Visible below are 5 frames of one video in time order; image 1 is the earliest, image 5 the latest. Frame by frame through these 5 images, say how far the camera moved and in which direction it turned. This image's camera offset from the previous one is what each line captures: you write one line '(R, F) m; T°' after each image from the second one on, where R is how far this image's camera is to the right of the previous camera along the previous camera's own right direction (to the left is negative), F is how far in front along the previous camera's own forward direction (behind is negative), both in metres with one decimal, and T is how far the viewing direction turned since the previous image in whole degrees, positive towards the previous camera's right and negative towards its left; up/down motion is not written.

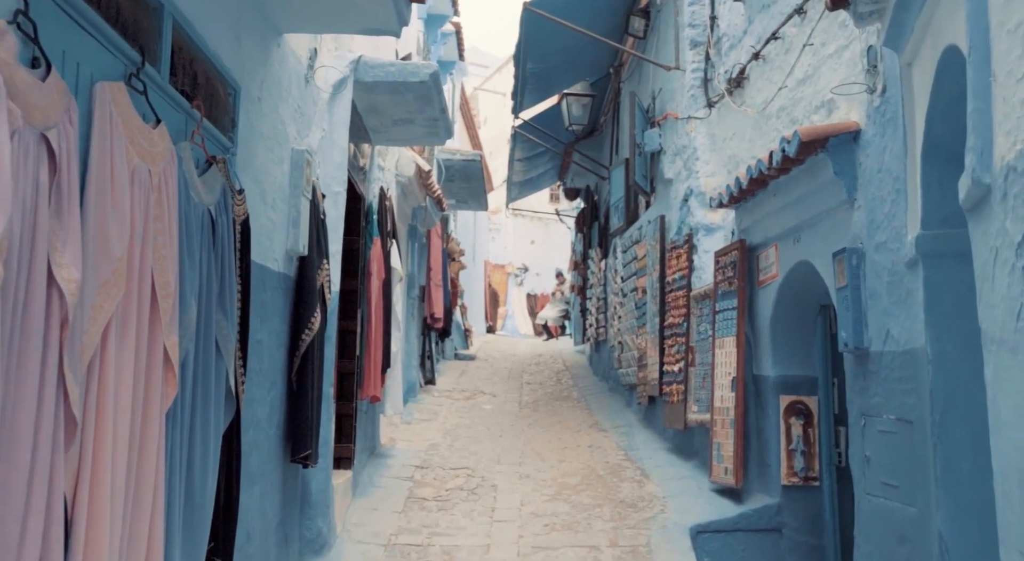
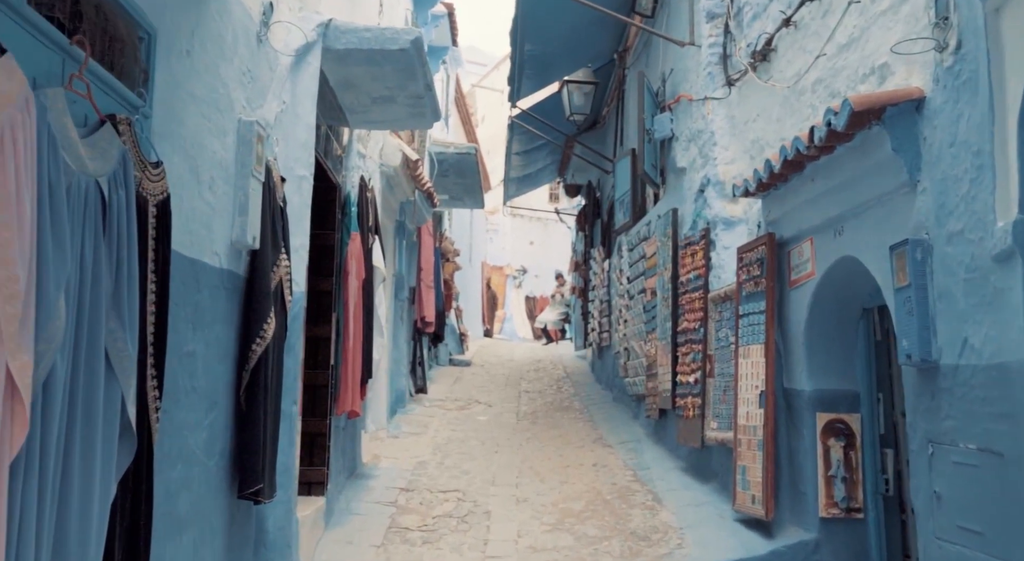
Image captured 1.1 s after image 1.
(0.0, +0.9) m; 0°
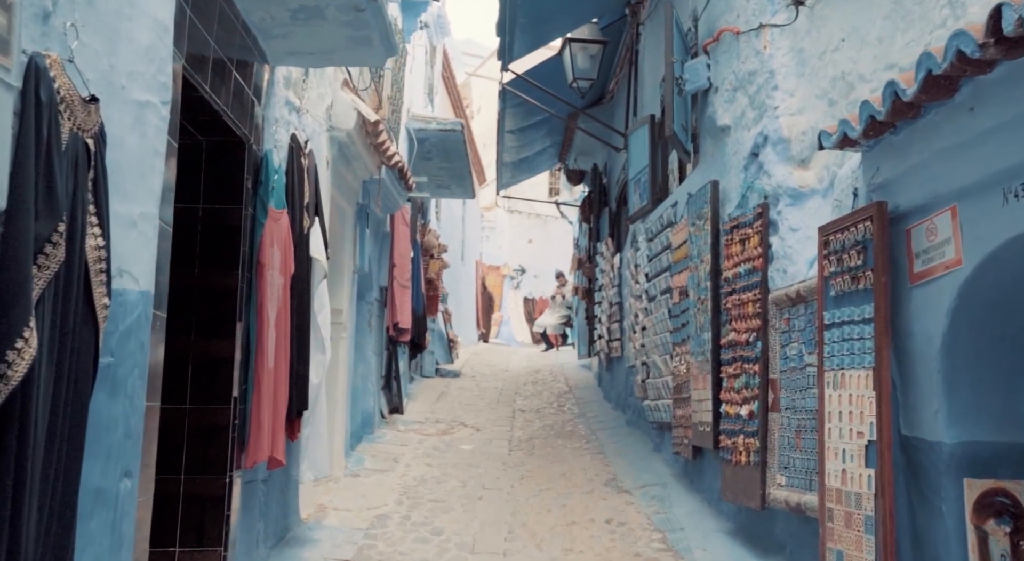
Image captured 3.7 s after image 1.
(+0.1, +2.1) m; 0°
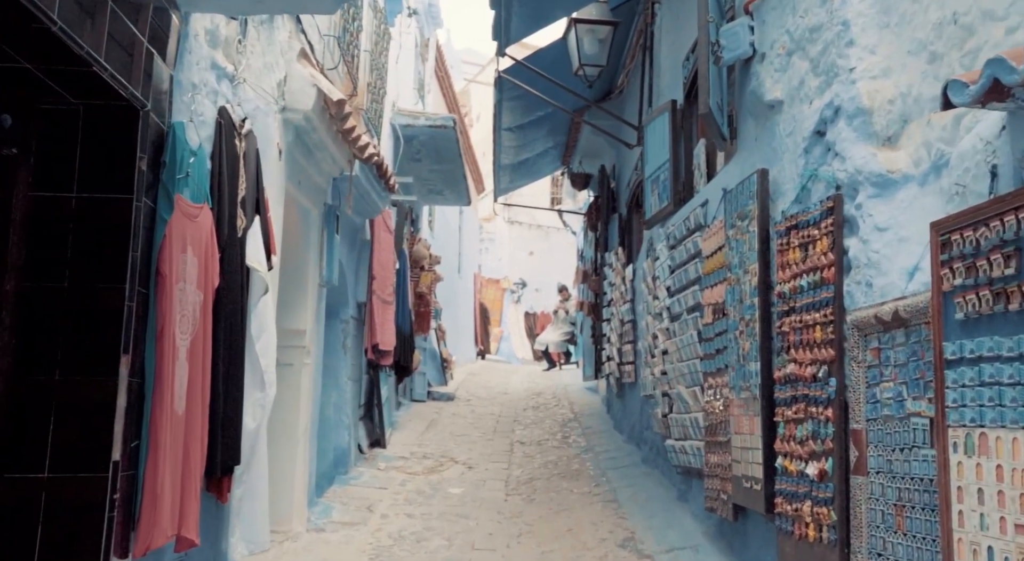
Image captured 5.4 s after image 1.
(0.0, +1.4) m; 0°
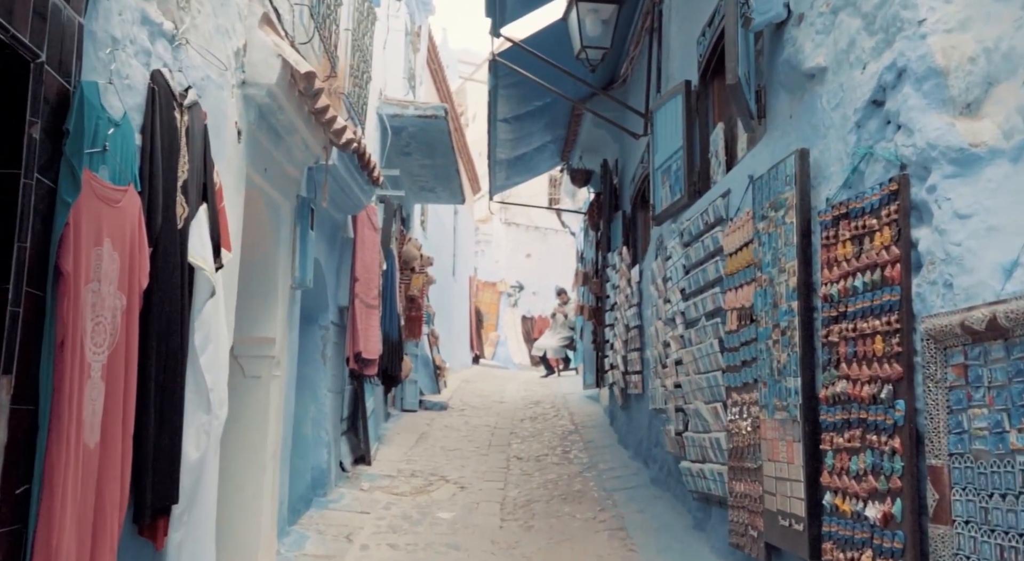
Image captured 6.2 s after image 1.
(0.0, +0.8) m; 0°
